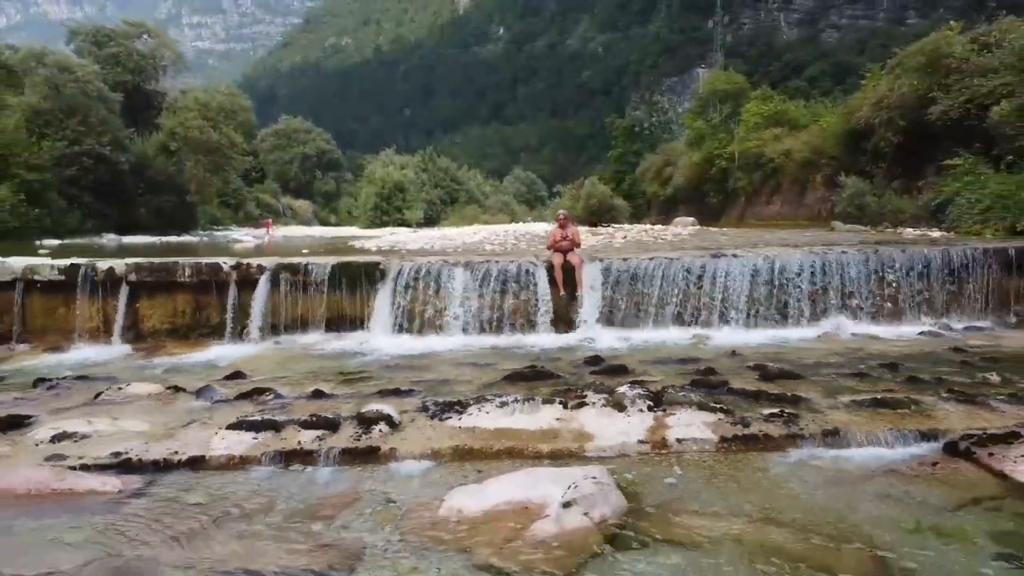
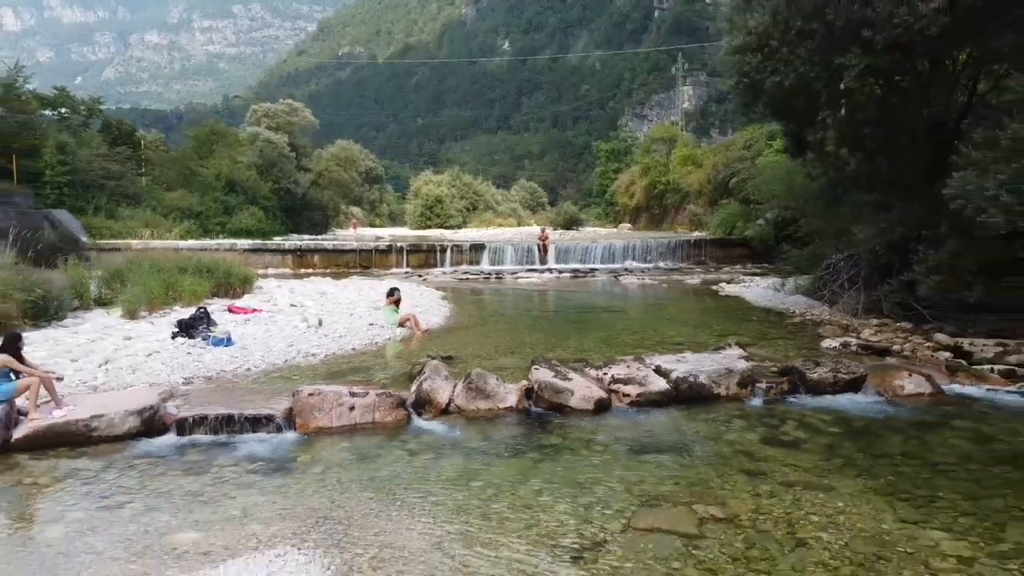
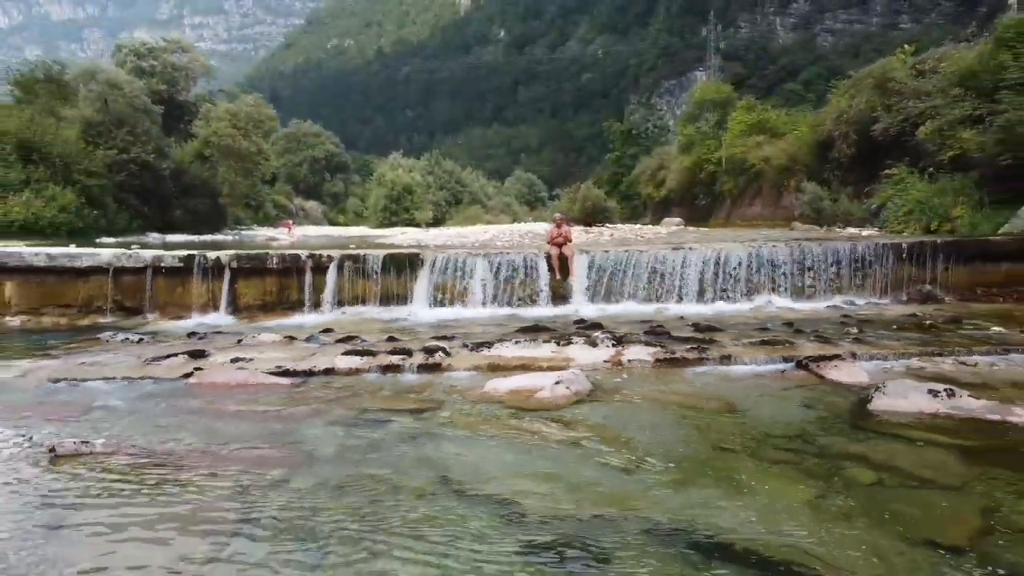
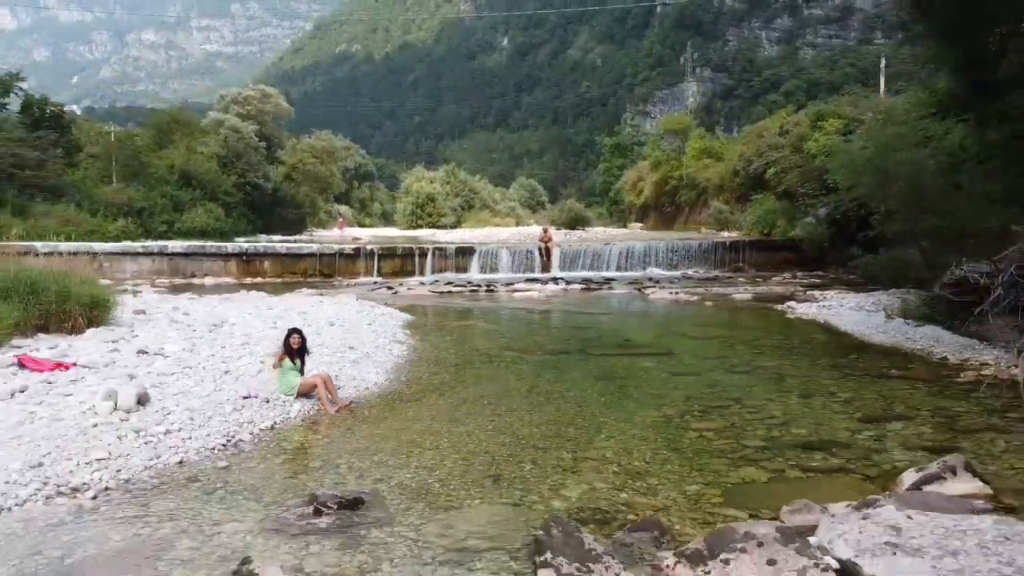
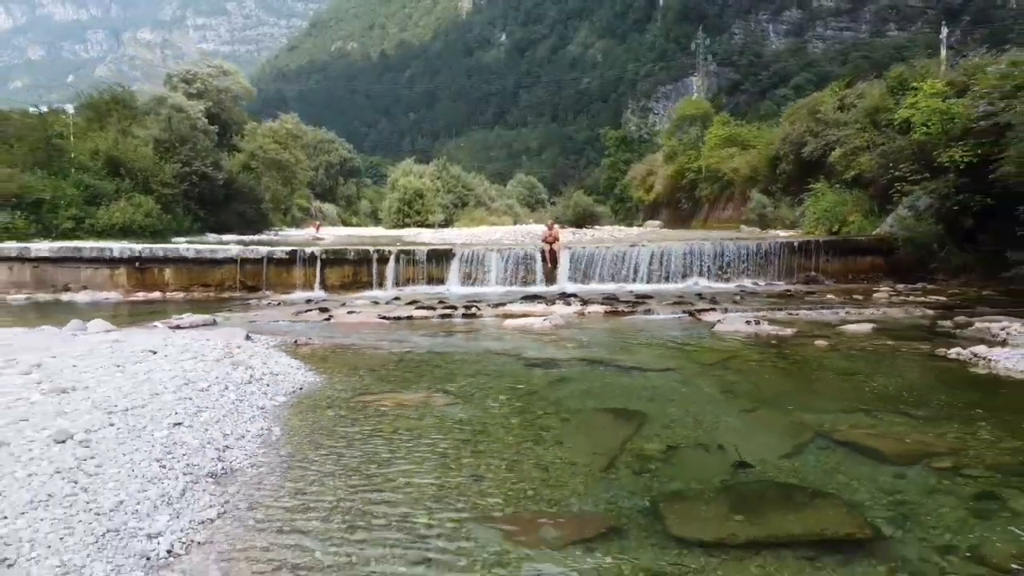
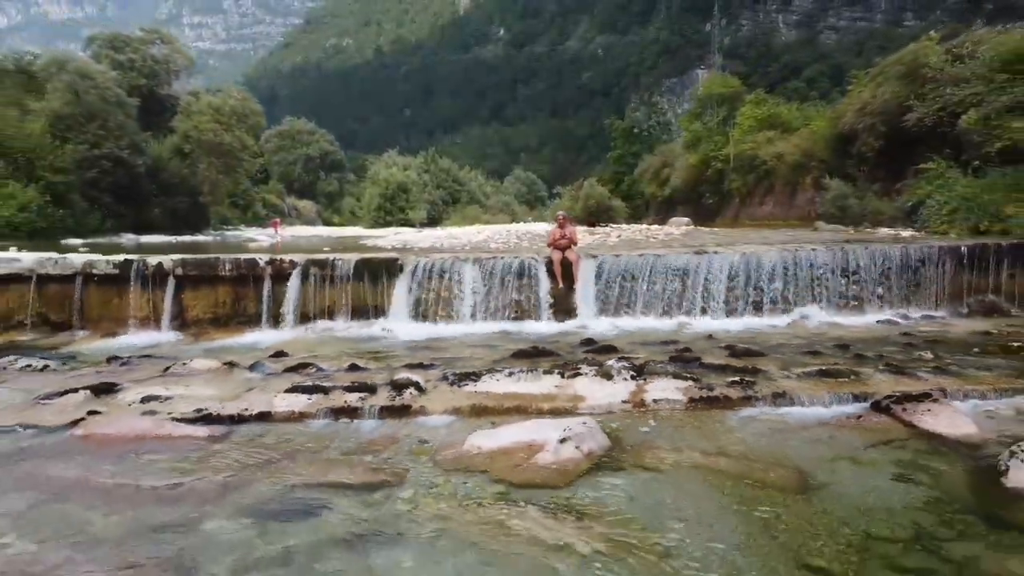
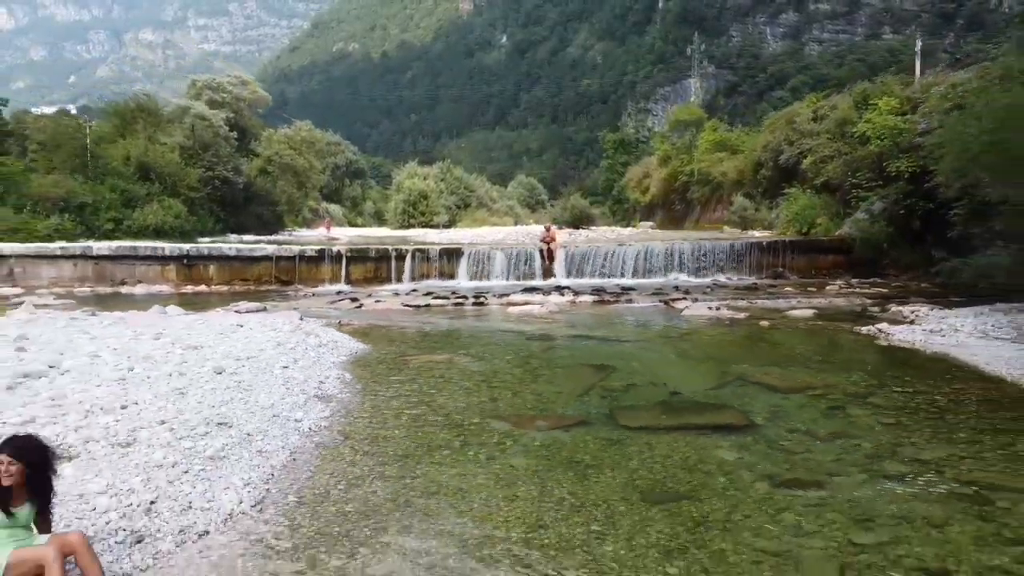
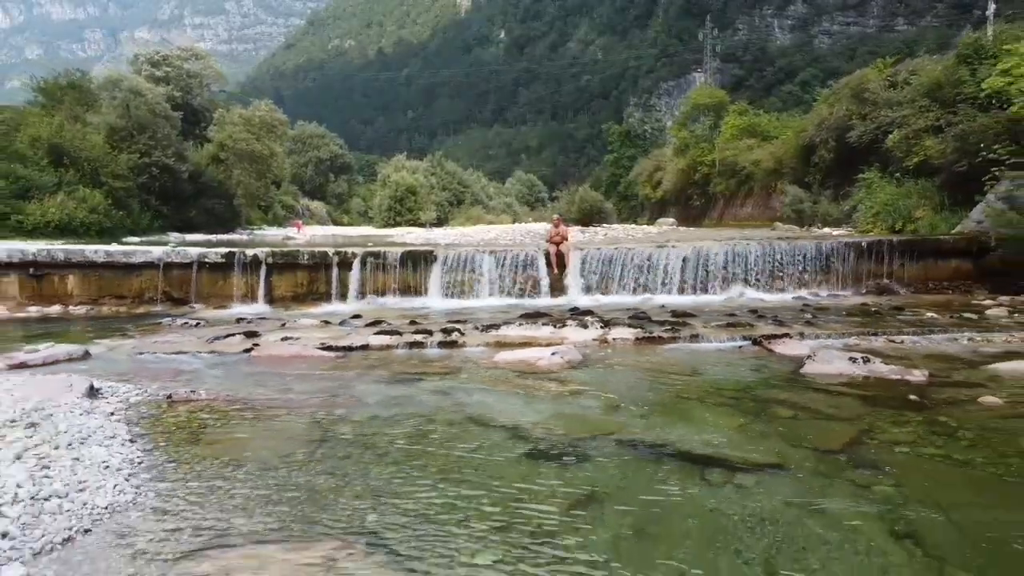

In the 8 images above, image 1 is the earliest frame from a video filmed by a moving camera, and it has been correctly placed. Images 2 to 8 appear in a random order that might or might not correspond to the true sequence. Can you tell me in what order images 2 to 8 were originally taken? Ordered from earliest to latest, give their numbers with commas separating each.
6, 3, 8, 5, 7, 4, 2
